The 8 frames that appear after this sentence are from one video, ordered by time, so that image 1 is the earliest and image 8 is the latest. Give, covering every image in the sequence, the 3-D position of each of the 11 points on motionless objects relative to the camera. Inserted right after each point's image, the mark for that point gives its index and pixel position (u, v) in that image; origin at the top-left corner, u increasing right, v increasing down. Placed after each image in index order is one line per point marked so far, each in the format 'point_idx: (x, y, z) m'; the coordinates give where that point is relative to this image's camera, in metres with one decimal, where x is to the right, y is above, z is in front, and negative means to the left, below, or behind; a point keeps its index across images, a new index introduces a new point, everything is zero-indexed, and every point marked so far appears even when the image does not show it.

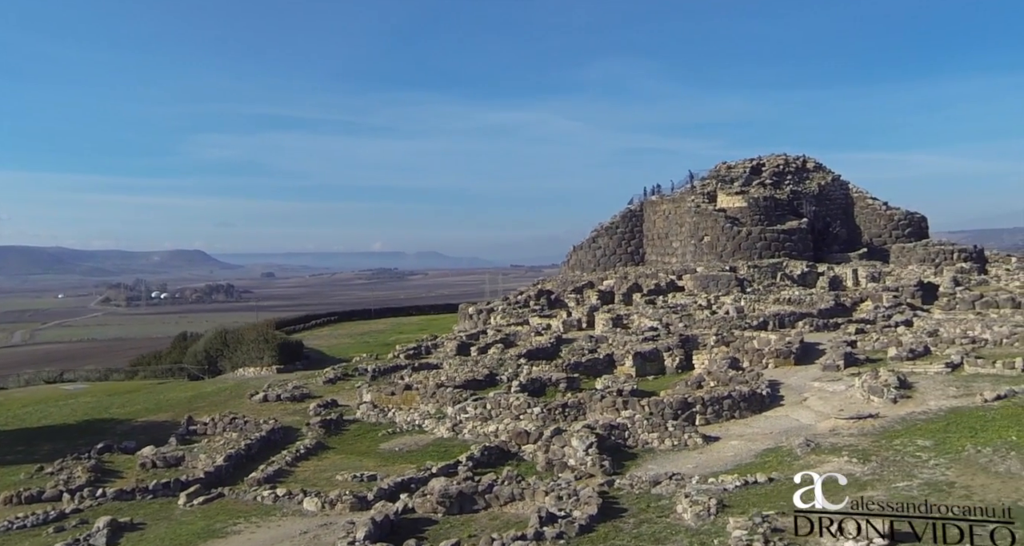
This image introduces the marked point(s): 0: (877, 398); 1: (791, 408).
0: (+6.9, -2.4, +15.6) m
1: (+5.5, -2.7, +16.1) m
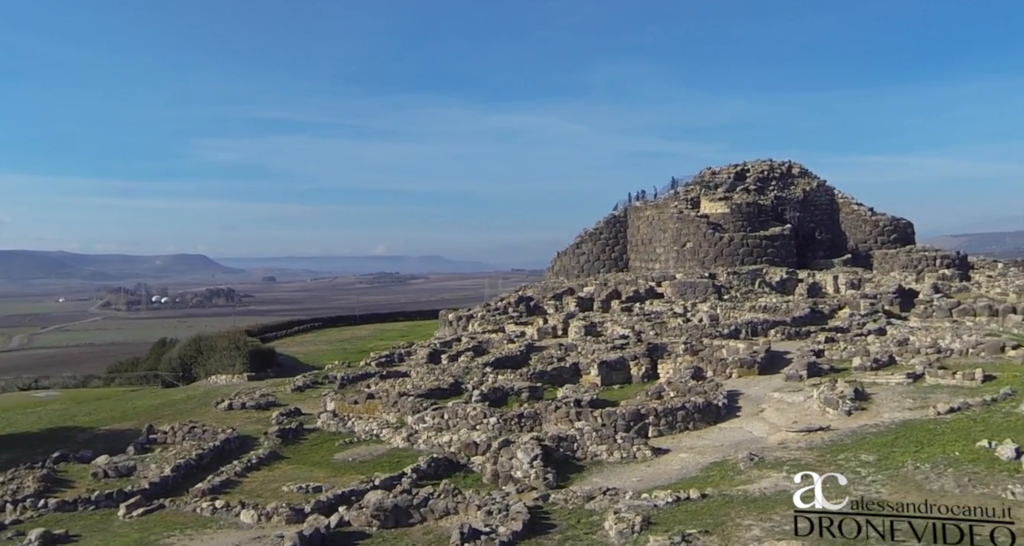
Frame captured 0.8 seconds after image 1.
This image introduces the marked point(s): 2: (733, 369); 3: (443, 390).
0: (+6.0, -2.6, +15.3) m
1: (+4.5, -2.9, +15.9) m
2: (+5.1, -2.2, +18.9) m
3: (-1.7, -2.8, +19.9) m
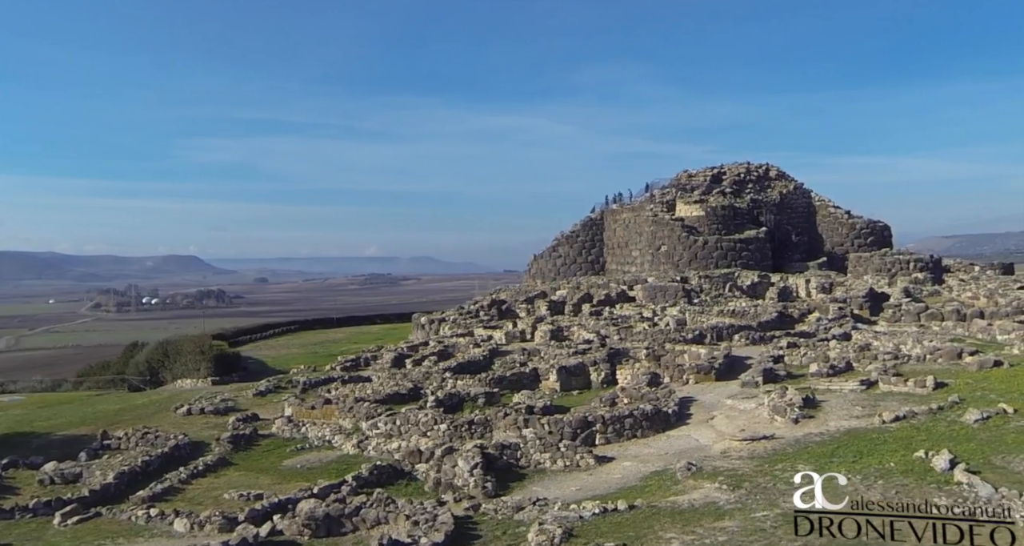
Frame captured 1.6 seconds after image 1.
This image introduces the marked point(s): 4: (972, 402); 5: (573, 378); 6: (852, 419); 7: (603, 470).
0: (+5.0, -2.7, +15.2) m
1: (+3.5, -3.0, +15.8) m
2: (+4.1, -2.4, +18.8) m
3: (-2.7, -3.0, +19.8) m
4: (+8.2, -2.3, +14.6) m
5: (+1.5, -2.6, +19.9) m
6: (+6.1, -2.6, +14.7) m
7: (+1.6, -3.4, +14.4) m
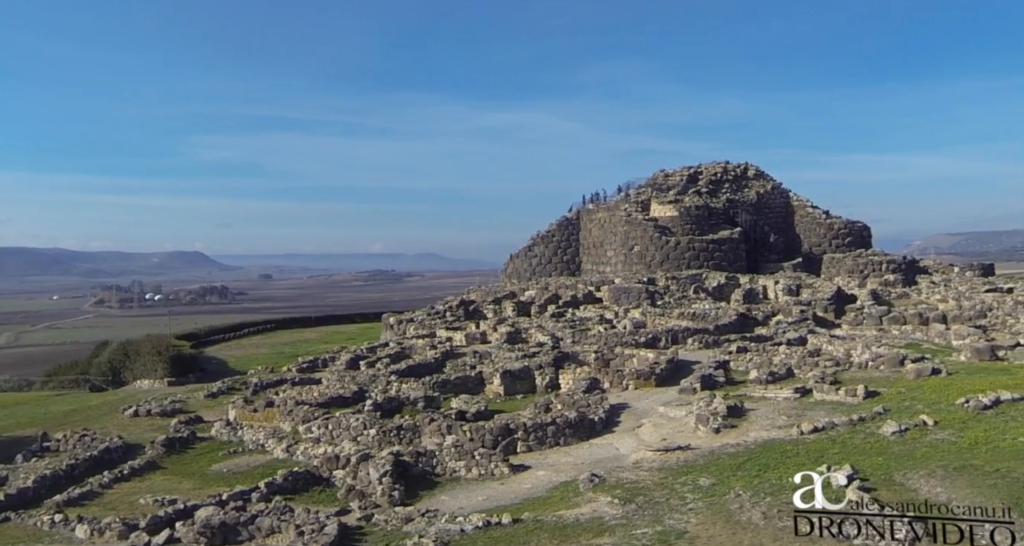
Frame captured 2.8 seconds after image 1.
0: (+3.5, -2.8, +14.9) m
1: (+2.0, -3.1, +15.6) m
2: (+2.7, -2.4, +18.5) m
3: (-4.1, -3.0, +19.7) m
4: (+6.7, -2.4, +14.2) m
5: (+0.2, -2.6, +19.7) m
6: (+4.5, -2.7, +14.4) m
7: (+0.1, -3.6, +14.2) m
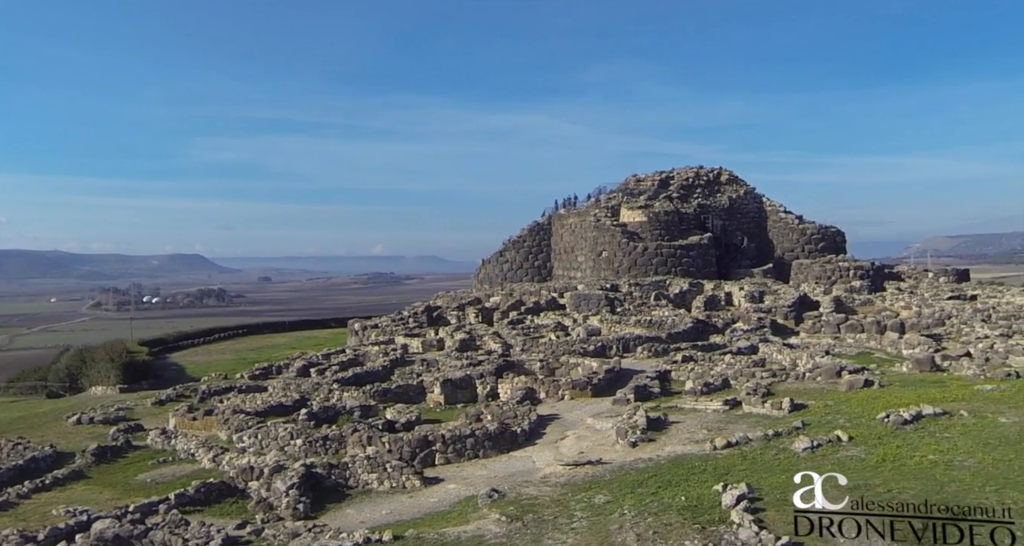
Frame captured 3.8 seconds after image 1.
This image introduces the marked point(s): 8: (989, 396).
0: (+1.9, -3.0, +14.6) m
1: (+0.5, -3.3, +15.3) m
2: (+1.2, -2.6, +18.3) m
3: (-5.5, -3.2, +19.6) m
4: (+5.1, -2.6, +13.9) m
5: (-1.3, -2.8, +19.5) m
6: (+3.0, -2.9, +14.1) m
7: (-1.5, -3.7, +14.0) m
8: (+8.4, -2.2, +14.5) m
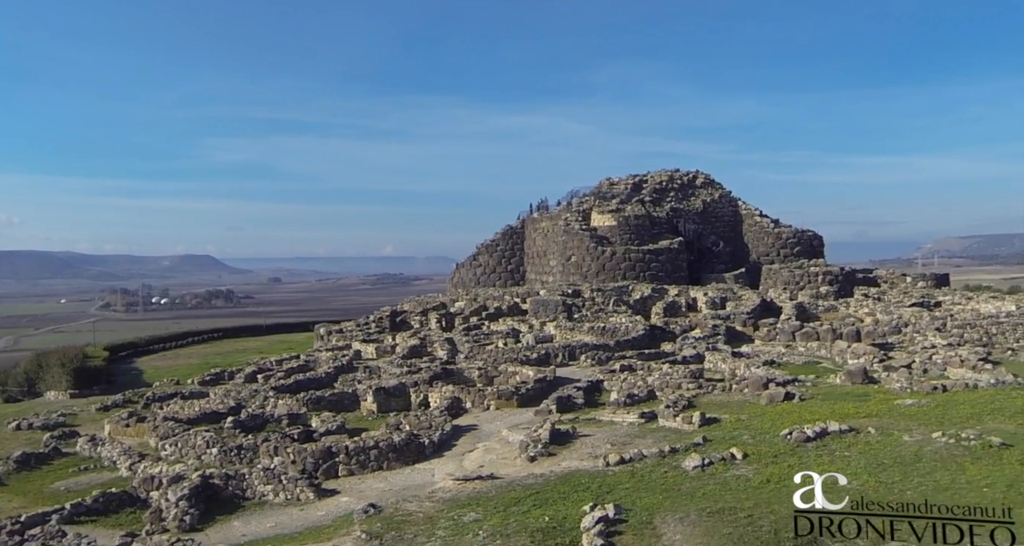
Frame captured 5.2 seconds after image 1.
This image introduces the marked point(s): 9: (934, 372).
0: (+0.2, -3.2, +14.3) m
1: (-1.3, -3.4, +15.0) m
2: (-0.4, -2.8, +17.9) m
3: (-7.1, -3.4, +19.5) m
4: (+3.3, -2.8, +13.4) m
5: (-2.9, -3.0, +19.3) m
6: (+1.2, -3.1, +13.6) m
7: (-3.3, -3.9, +13.7) m
8: (+6.6, -2.3, +13.8) m
9: (+8.6, -2.0, +16.7) m
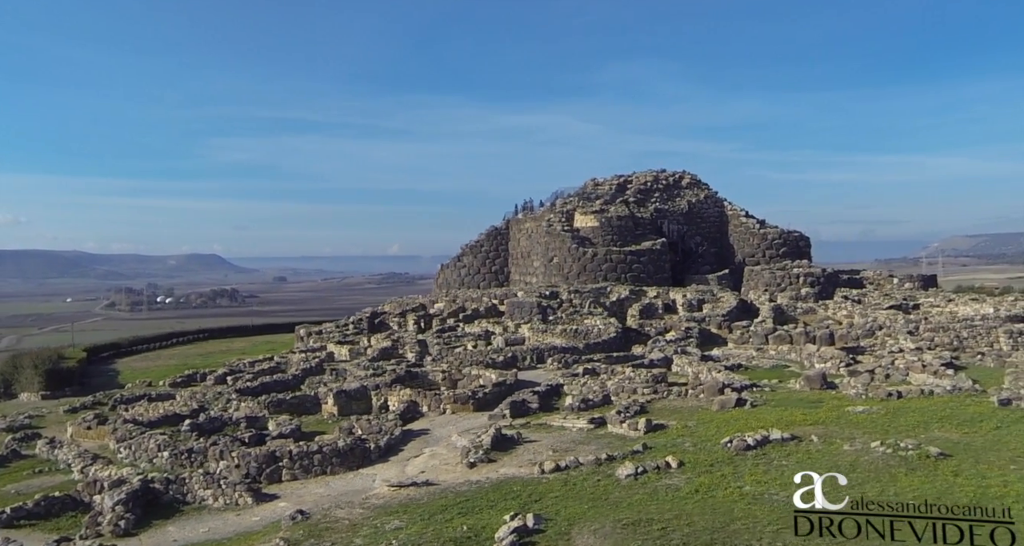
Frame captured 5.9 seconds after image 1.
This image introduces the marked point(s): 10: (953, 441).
0: (-0.8, -3.2, +14.1) m
1: (-2.2, -3.5, +14.8) m
2: (-1.4, -2.8, +17.7) m
3: (-8.0, -3.4, +19.4) m
4: (+2.3, -2.8, +13.1) m
5: (-3.8, -3.0, +19.1) m
6: (+0.2, -3.1, +13.4) m
7: (-4.3, -3.9, +13.6) m
8: (+5.6, -2.4, +13.5) m
9: (+7.6, -2.1, +16.3) m
10: (+6.5, -2.5, +12.1) m
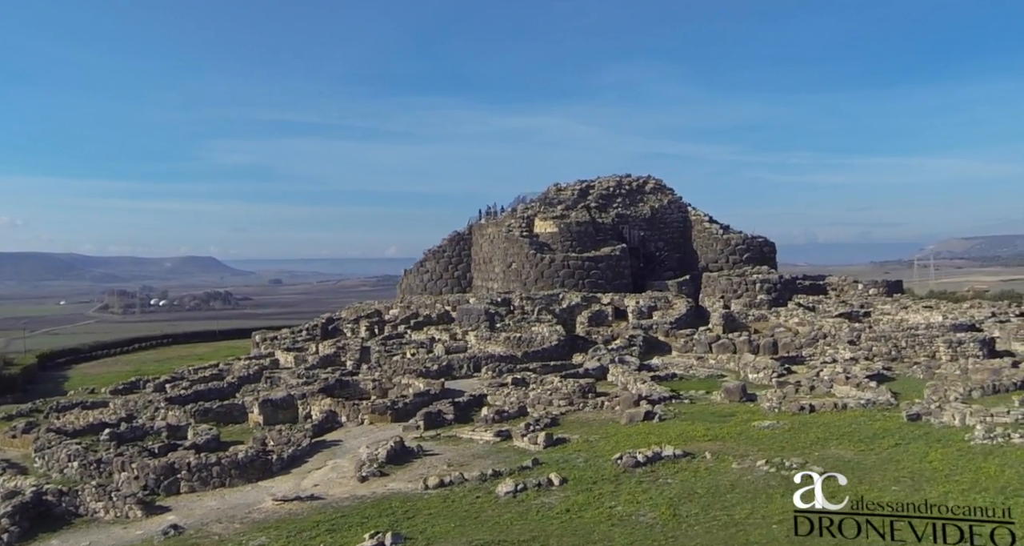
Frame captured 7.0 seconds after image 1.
0: (-2.6, -3.4, +13.7) m
1: (-4.0, -3.6, +14.5) m
2: (-3.0, -3.0, +17.4) m
3: (-9.6, -3.6, +19.2) m
4: (+0.5, -3.0, +12.7) m
5: (-5.4, -3.2, +18.8) m
6: (-1.6, -3.3, +13.1) m
7: (-6.1, -4.1, +13.3) m
8: (+3.8, -2.6, +13.1) m
9: (+5.9, -2.2, +15.8) m
10: (+4.7, -2.6, +11.6) m
